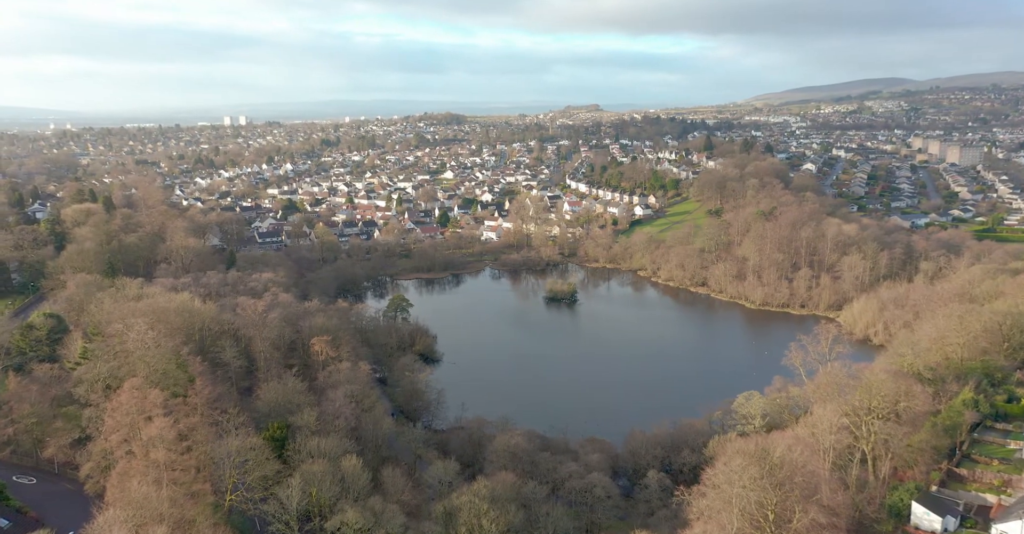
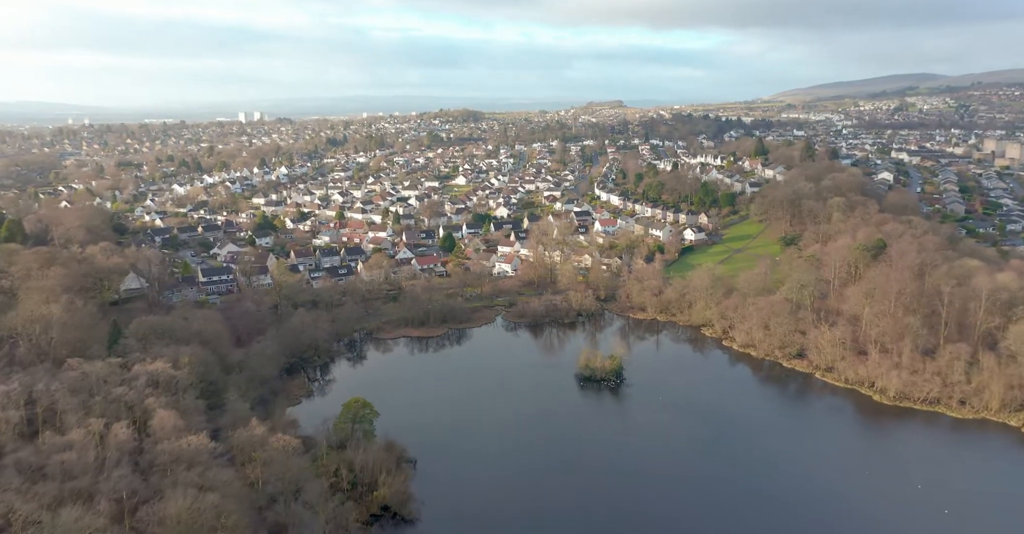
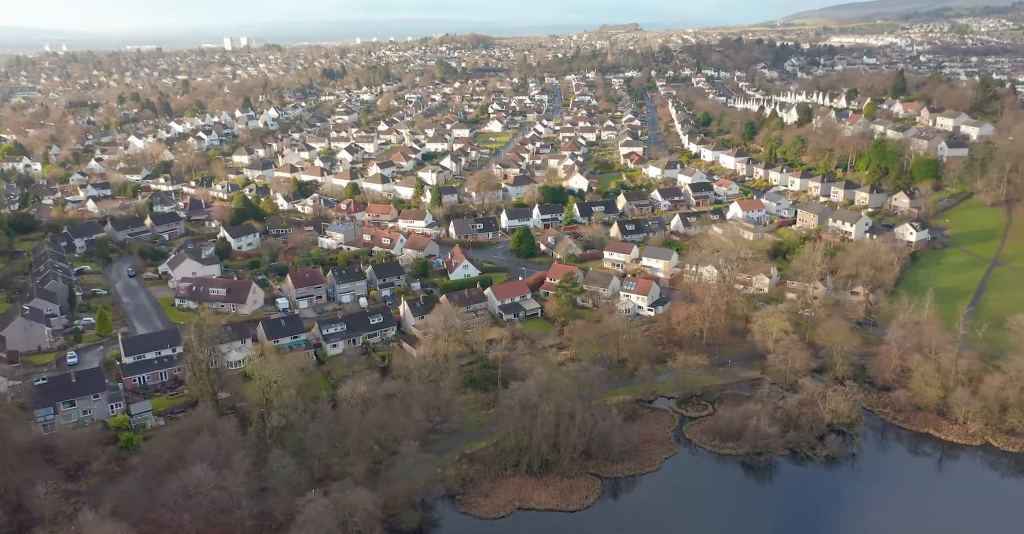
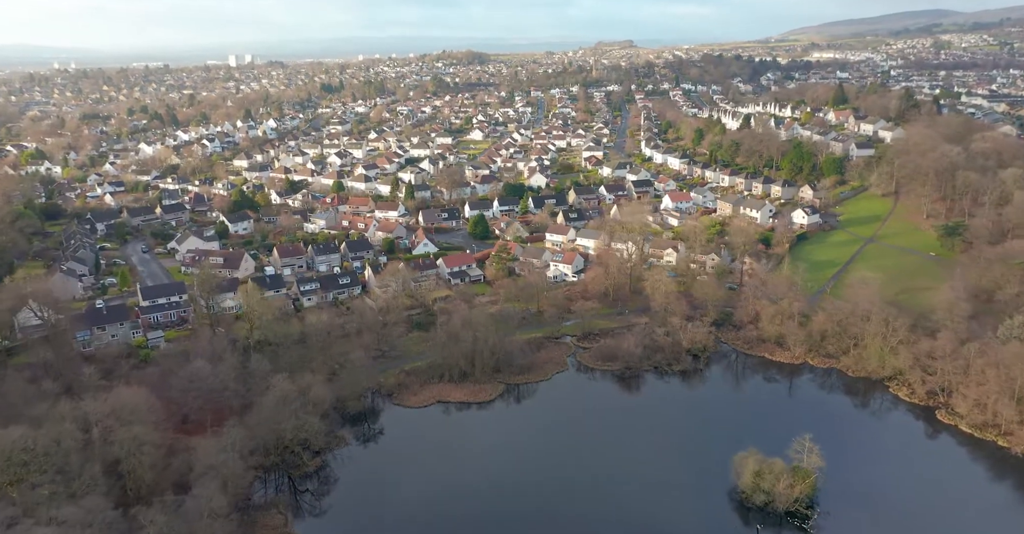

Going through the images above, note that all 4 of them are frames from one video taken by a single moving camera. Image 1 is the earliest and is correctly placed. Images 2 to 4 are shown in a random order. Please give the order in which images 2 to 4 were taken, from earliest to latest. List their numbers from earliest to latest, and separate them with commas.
2, 4, 3
